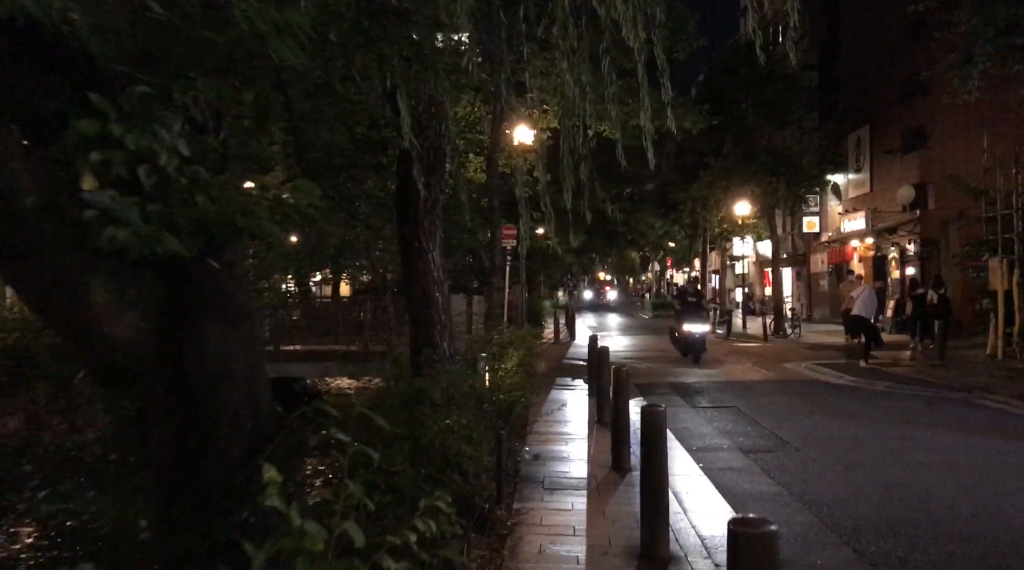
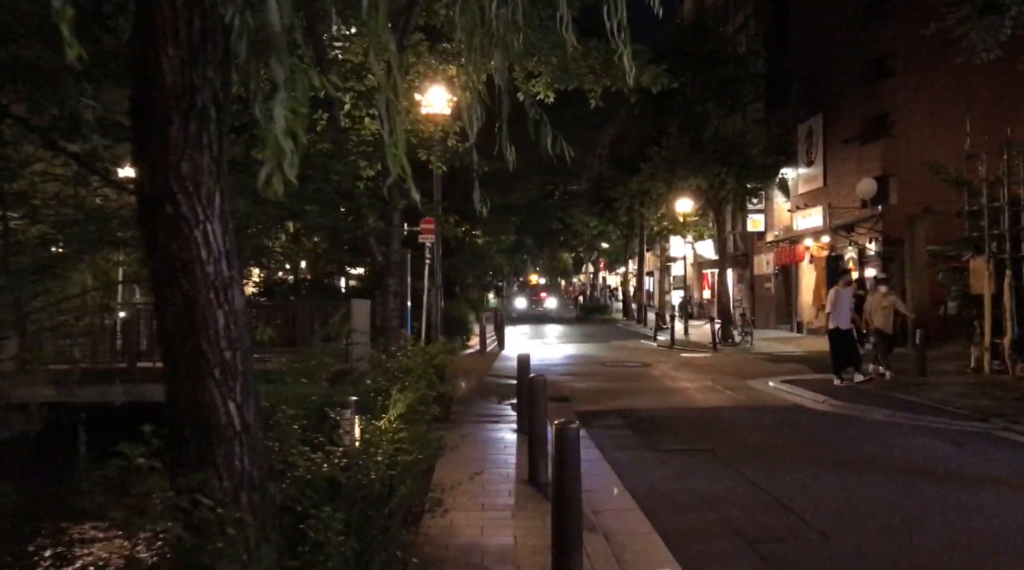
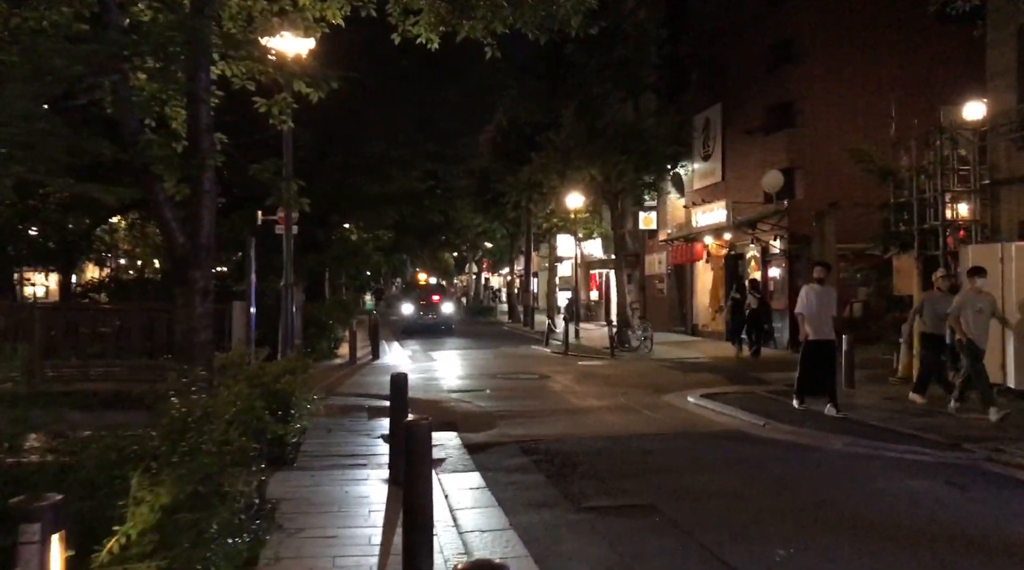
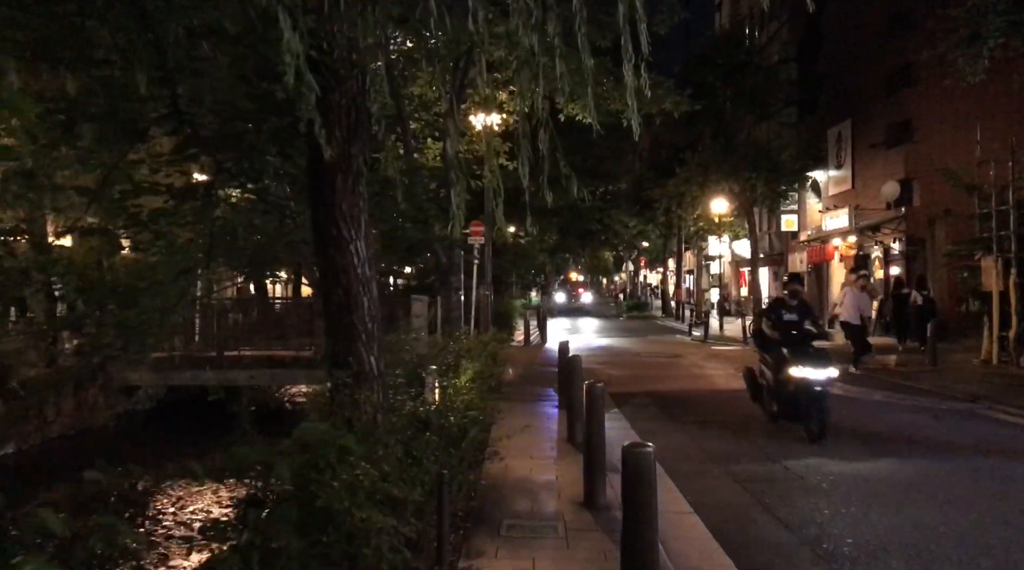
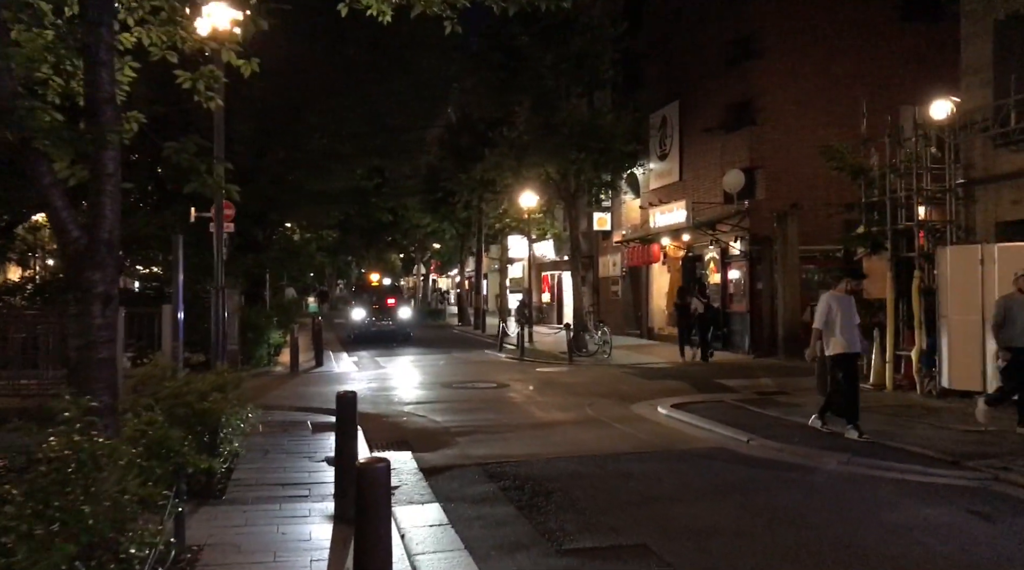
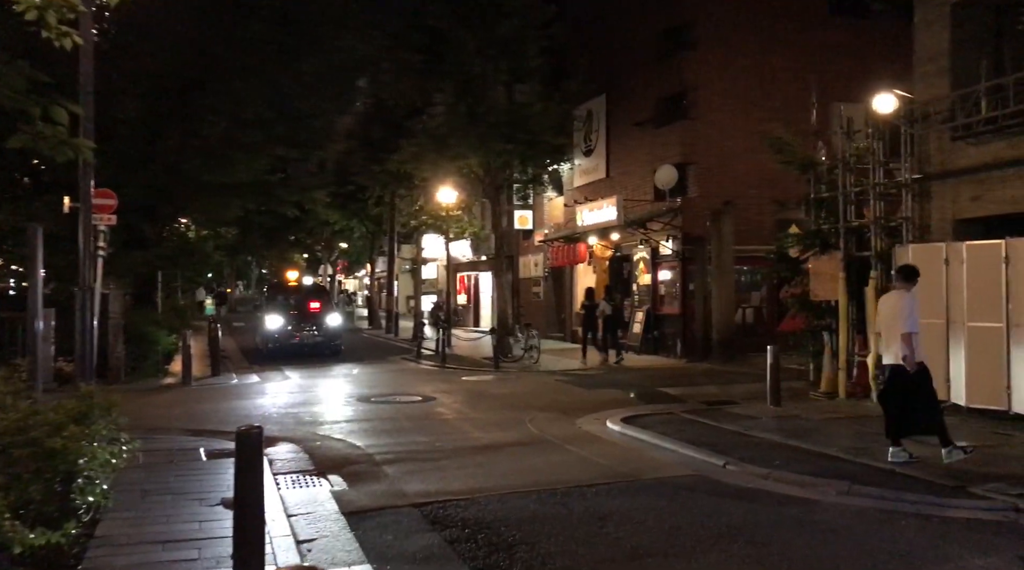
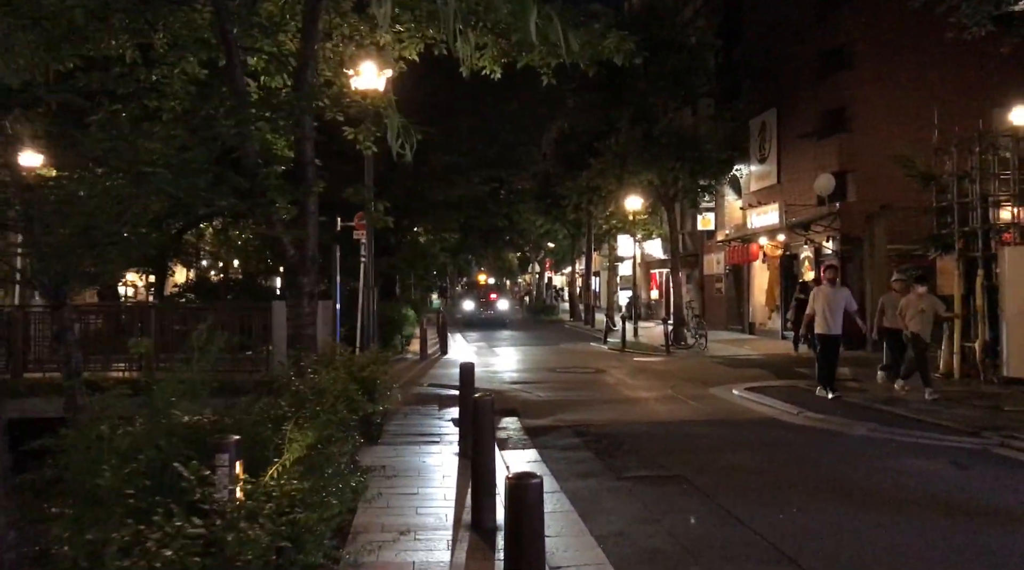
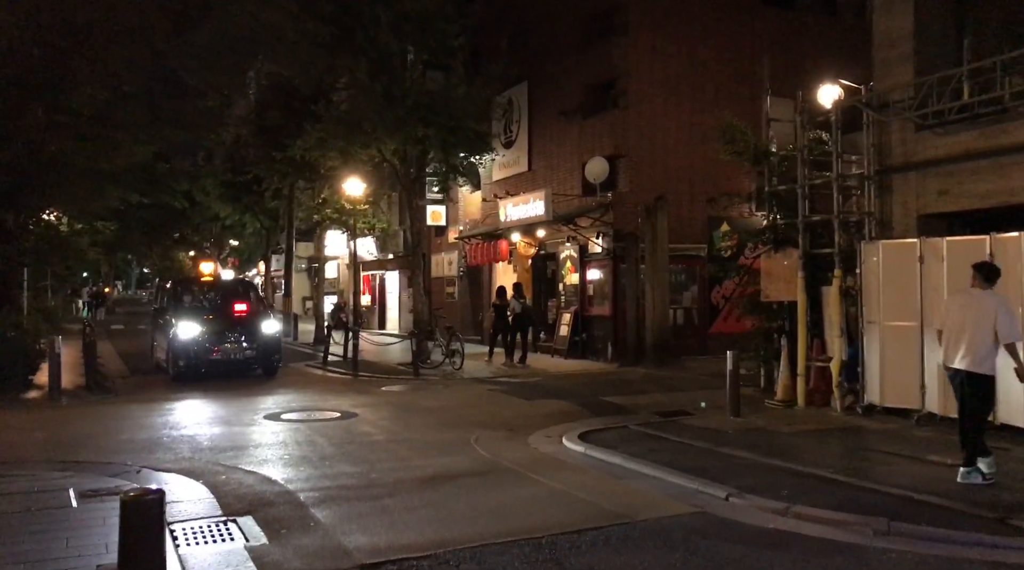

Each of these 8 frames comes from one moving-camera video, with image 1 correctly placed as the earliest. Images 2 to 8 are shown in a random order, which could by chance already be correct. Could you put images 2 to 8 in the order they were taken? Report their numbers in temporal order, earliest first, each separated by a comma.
4, 2, 7, 3, 5, 6, 8
